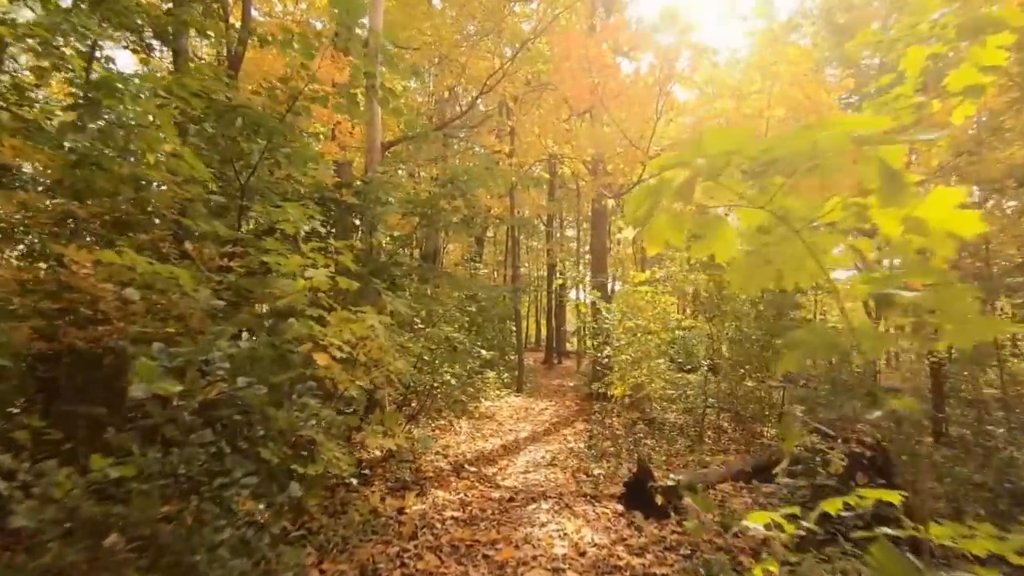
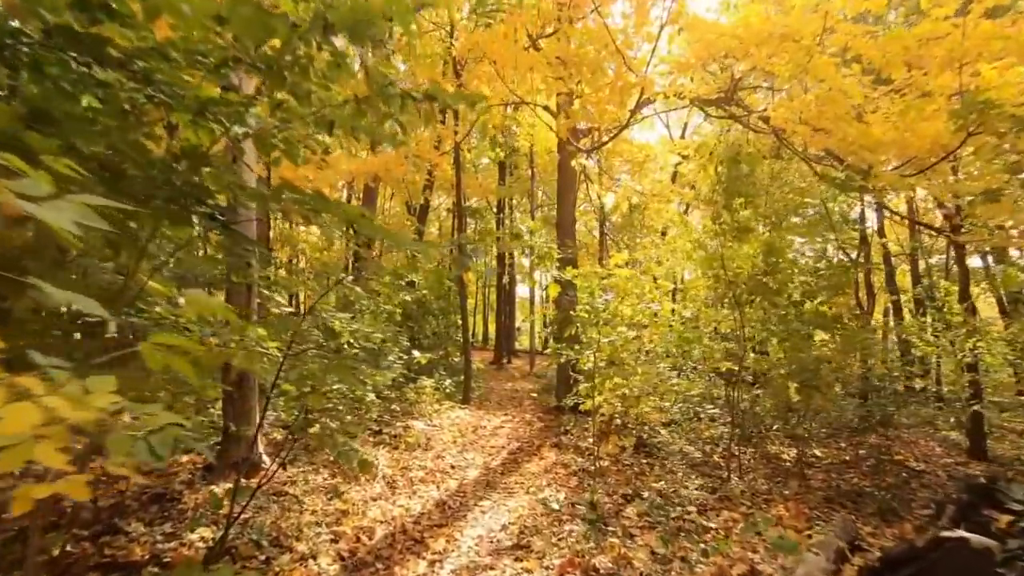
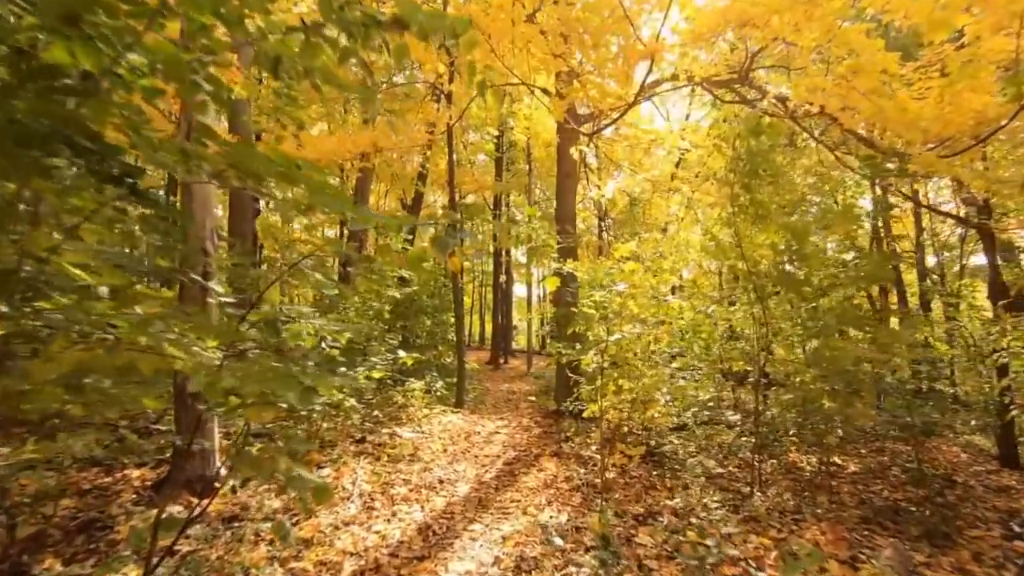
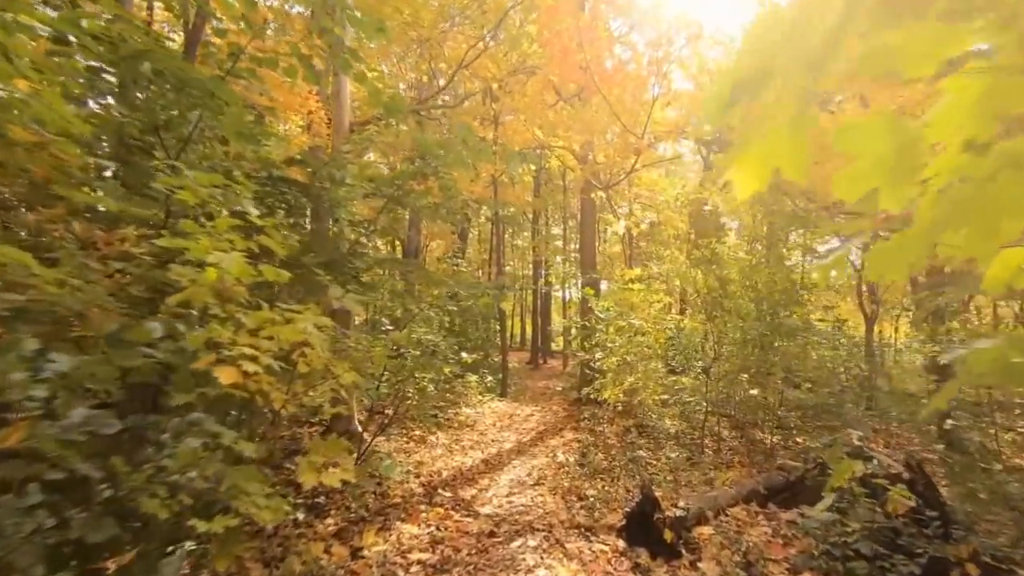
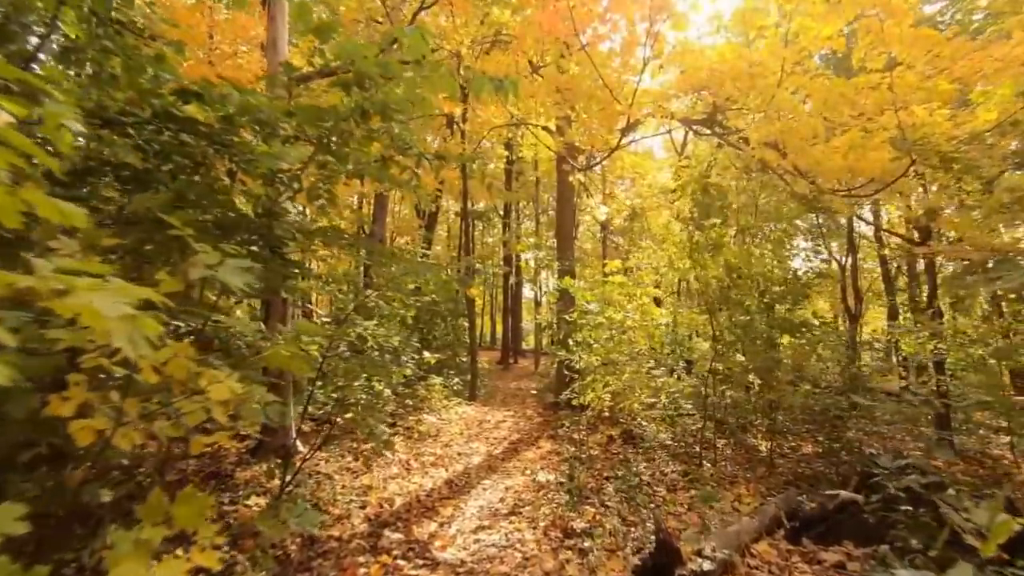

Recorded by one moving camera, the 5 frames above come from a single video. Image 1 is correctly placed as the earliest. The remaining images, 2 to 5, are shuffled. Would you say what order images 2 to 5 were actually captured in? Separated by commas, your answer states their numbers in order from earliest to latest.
4, 5, 2, 3
